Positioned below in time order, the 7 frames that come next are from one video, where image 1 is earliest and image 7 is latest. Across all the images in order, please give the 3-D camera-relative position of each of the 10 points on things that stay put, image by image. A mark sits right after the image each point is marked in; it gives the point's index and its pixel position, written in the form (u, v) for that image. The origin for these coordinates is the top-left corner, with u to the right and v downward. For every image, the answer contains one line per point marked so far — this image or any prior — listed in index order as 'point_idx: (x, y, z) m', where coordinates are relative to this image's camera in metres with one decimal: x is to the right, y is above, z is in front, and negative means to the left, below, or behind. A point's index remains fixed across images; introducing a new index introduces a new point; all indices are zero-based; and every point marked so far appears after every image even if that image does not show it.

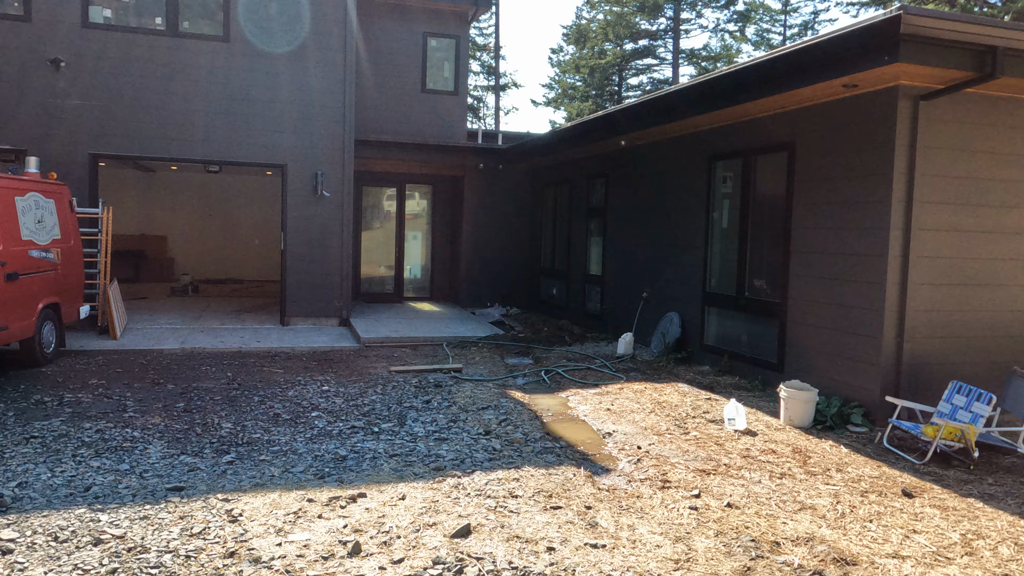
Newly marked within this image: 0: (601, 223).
0: (+1.1, +0.8, +9.5) m
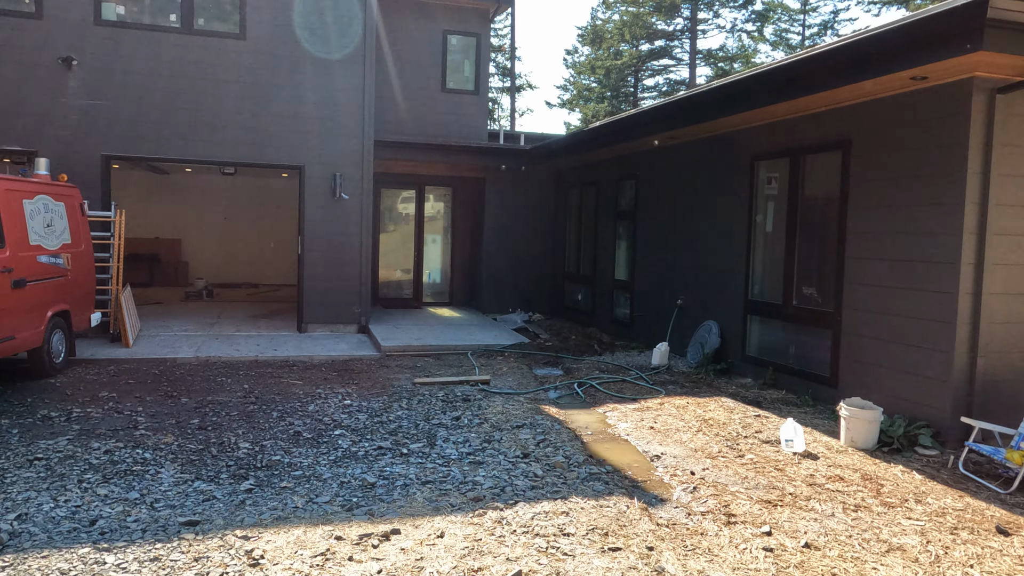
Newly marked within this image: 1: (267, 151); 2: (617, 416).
0: (+1.4, +0.7, +9.1) m
1: (-2.9, +1.6, +8.9) m
2: (+0.8, -0.9, +5.5) m
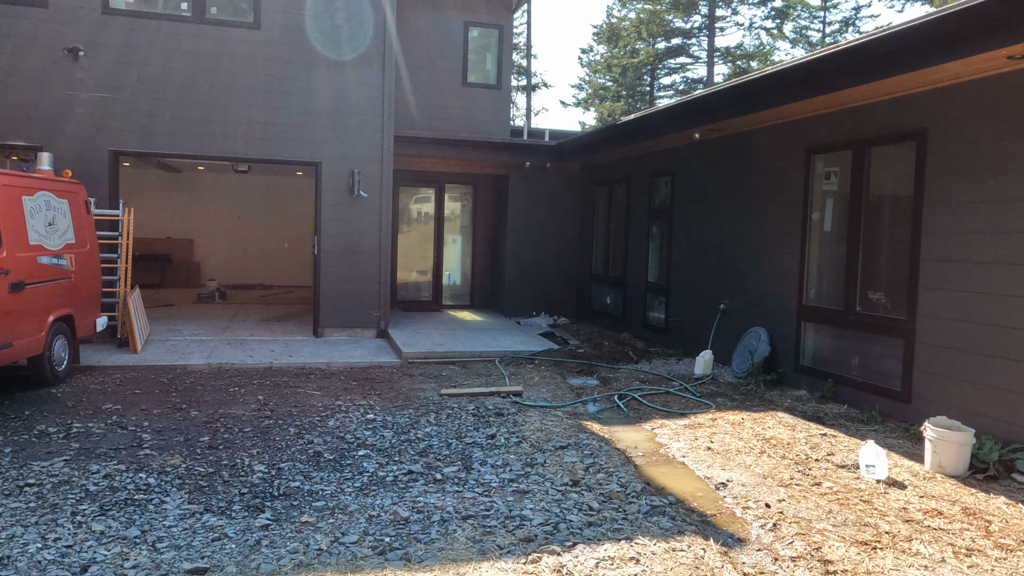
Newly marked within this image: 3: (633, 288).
0: (+1.8, +0.7, +8.6) m
1: (-2.6, +1.6, +8.4) m
2: (+1.0, -1.0, +5.0) m
3: (+1.5, 0.0, +9.3) m
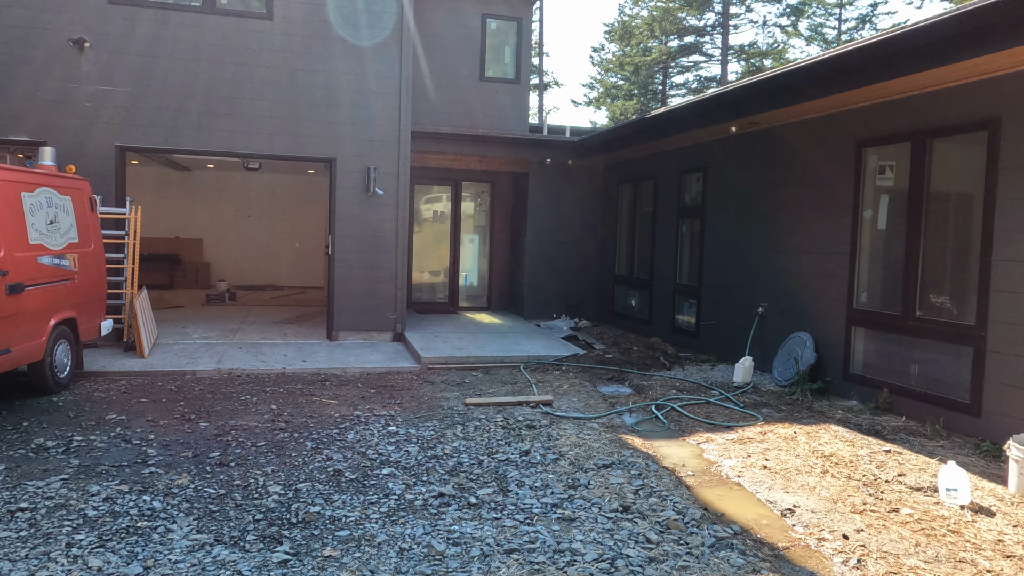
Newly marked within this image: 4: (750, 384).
0: (+2.0, +0.7, +8.2) m
1: (-2.3, +1.6, +8.0) m
2: (+1.2, -1.0, +4.6) m
3: (+1.7, 0.0, +8.9) m
4: (+2.0, -0.8, +6.2) m
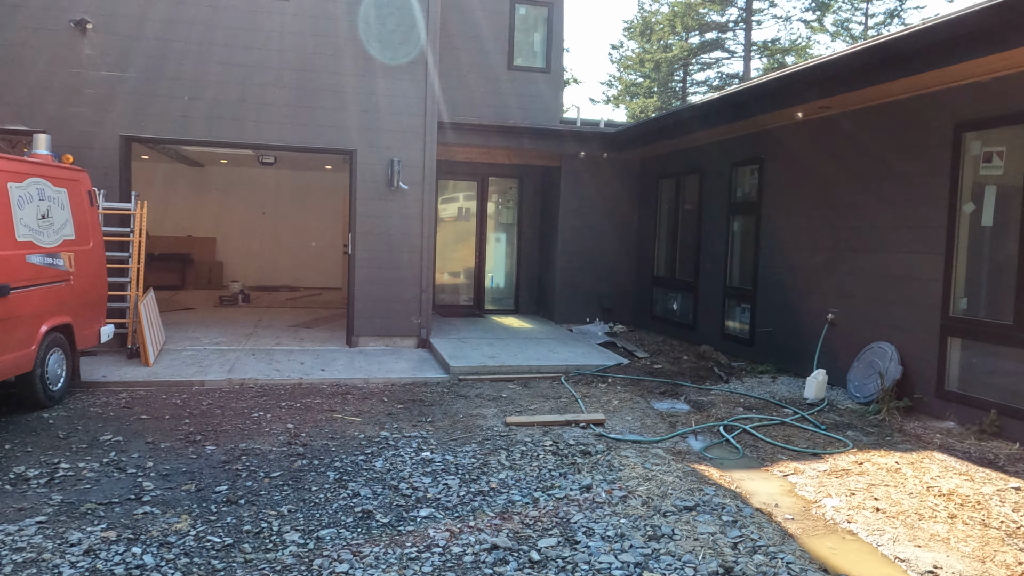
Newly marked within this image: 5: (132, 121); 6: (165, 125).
0: (+2.4, +0.7, +7.5) m
1: (-1.9, +1.5, +7.4) m
2: (+1.5, -1.0, +3.9) m
3: (+2.1, -0.1, +8.2) m
4: (+2.3, -0.8, +5.5) m
5: (-3.6, +1.6, +7.2) m
6: (-3.3, +1.6, +7.2) m
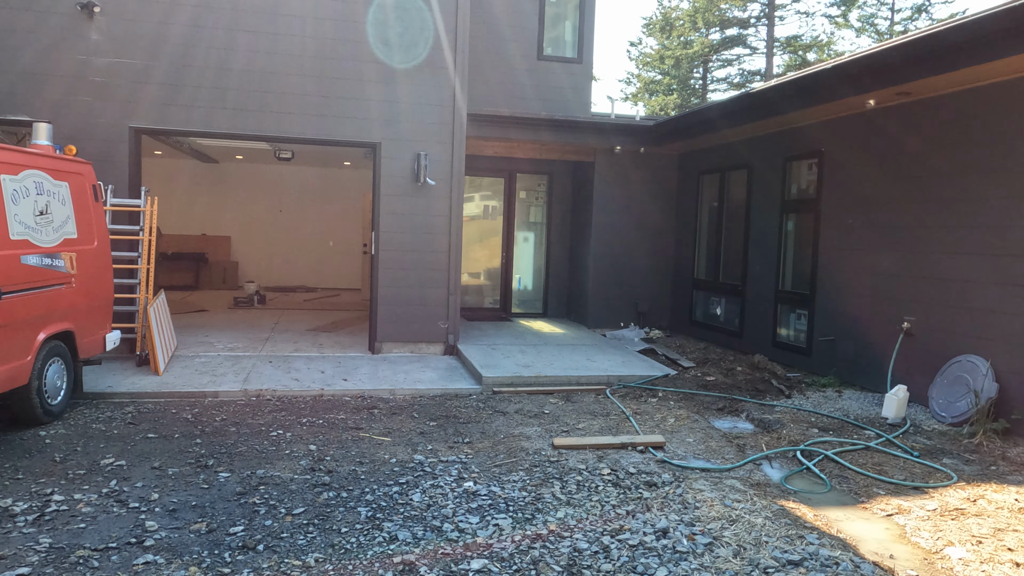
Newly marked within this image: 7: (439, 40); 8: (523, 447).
0: (+2.7, +0.6, +6.9) m
1: (-1.6, +1.5, +6.9) m
2: (+1.8, -1.0, +3.3) m
3: (+2.5, -0.1, +7.6) m
4: (+2.6, -0.9, +5.0) m
5: (-3.3, +1.6, +6.7) m
6: (-3.0, +1.5, +6.7) m
7: (-0.7, +2.4, +7.3) m
8: (+0.1, -0.9, +4.4) m
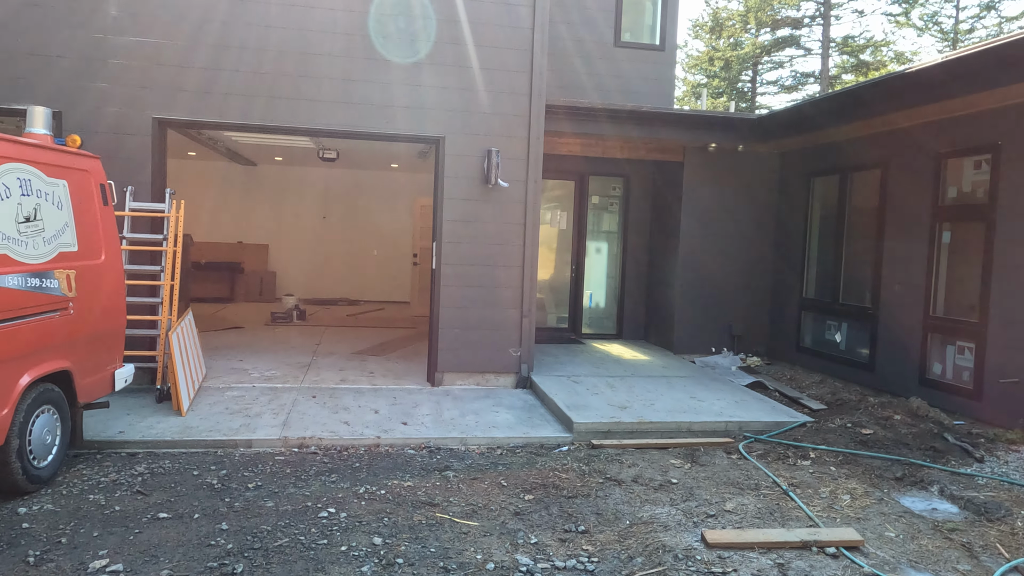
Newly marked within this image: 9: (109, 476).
0: (+3.4, +0.4, +5.6) m
1: (-0.9, +1.4, +5.8) m
2: (+2.3, -1.2, +2.0) m
3: (+3.2, -0.3, +6.3) m
4: (+3.2, -1.0, +3.6) m
5: (-2.6, +1.4, +5.6) m
6: (-2.3, +1.4, +5.7) m
7: (0.0, +2.2, +6.1) m
8: (+0.7, -1.1, +3.2) m
9: (-2.1, -1.0, +4.0) m
